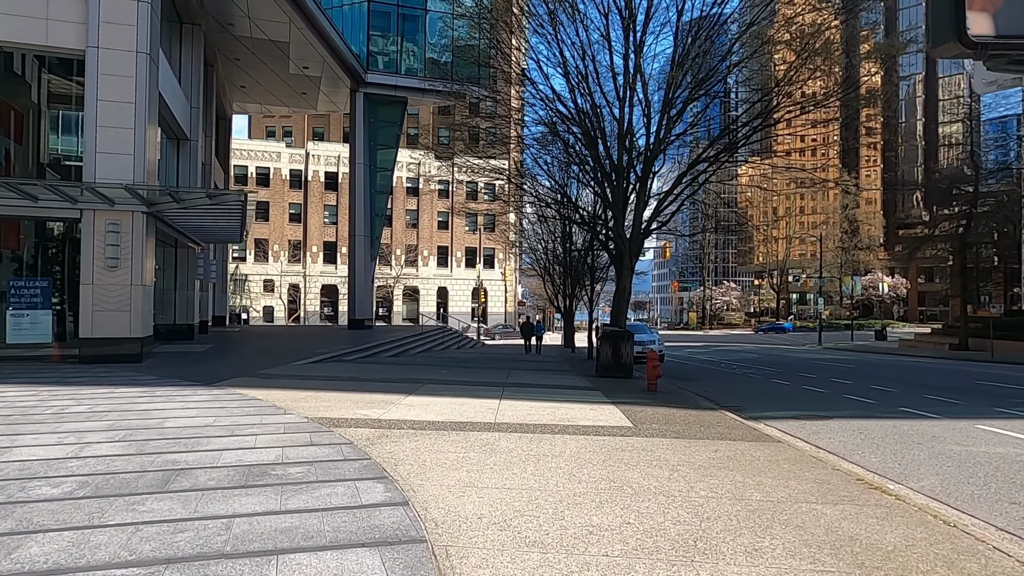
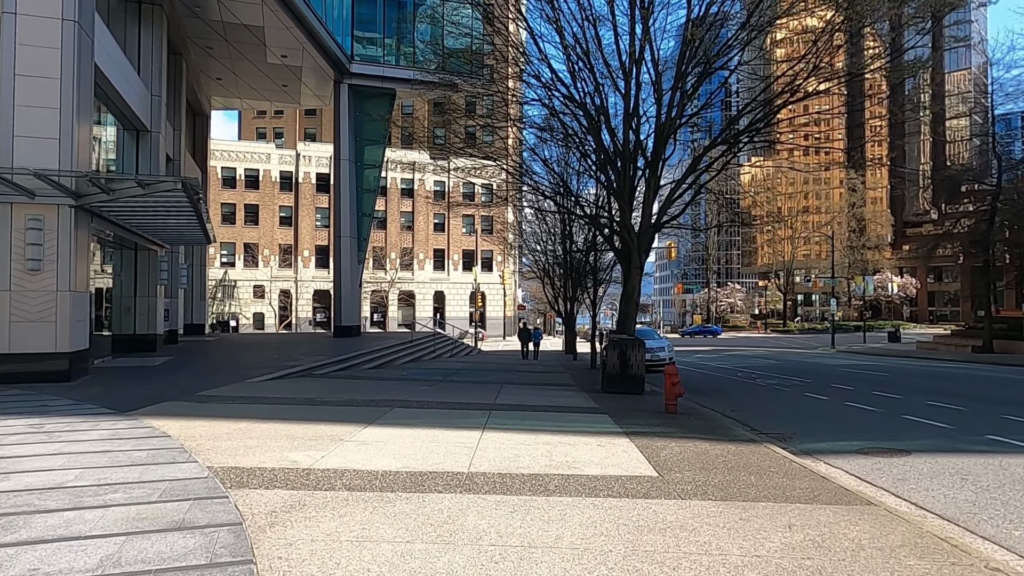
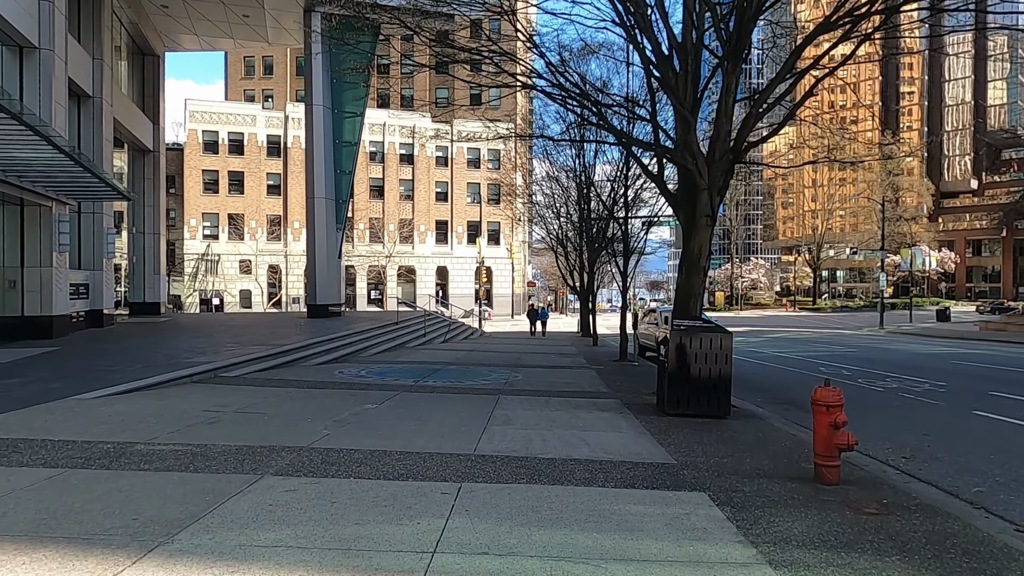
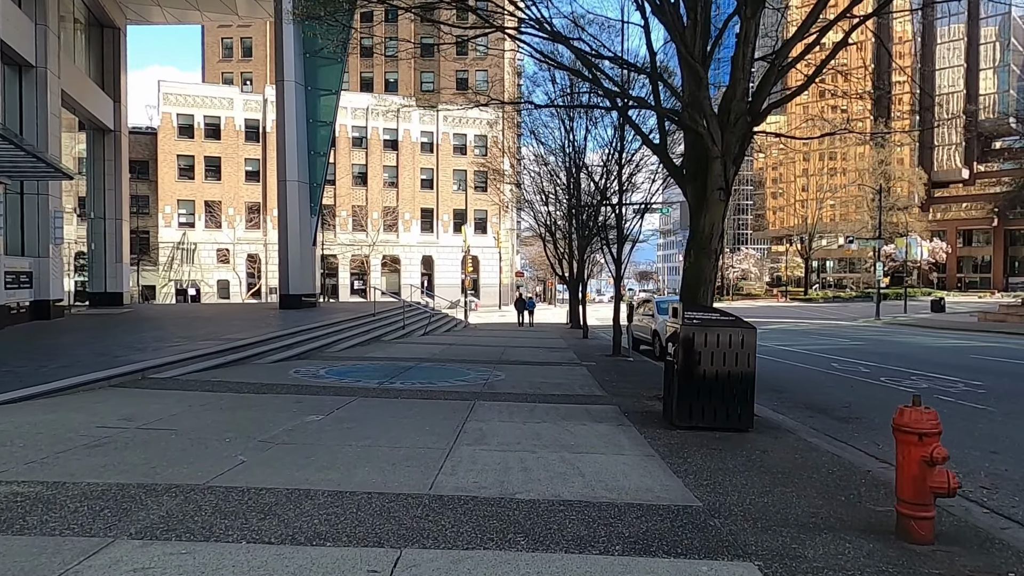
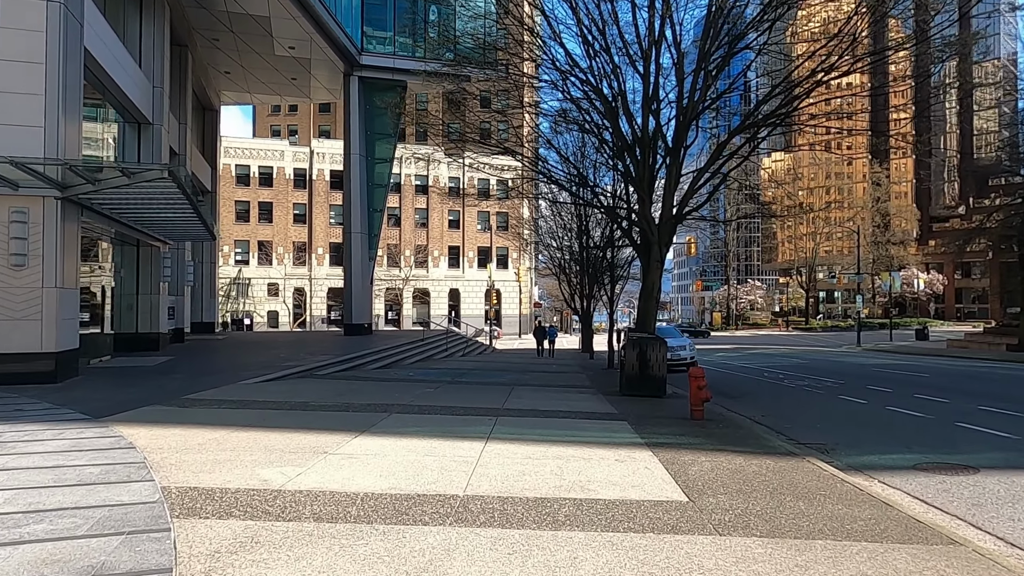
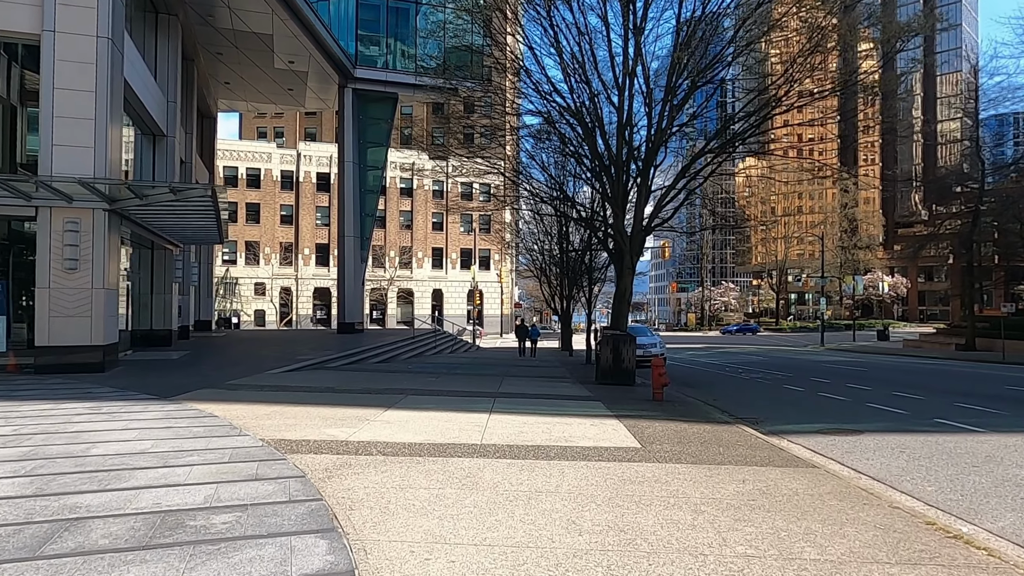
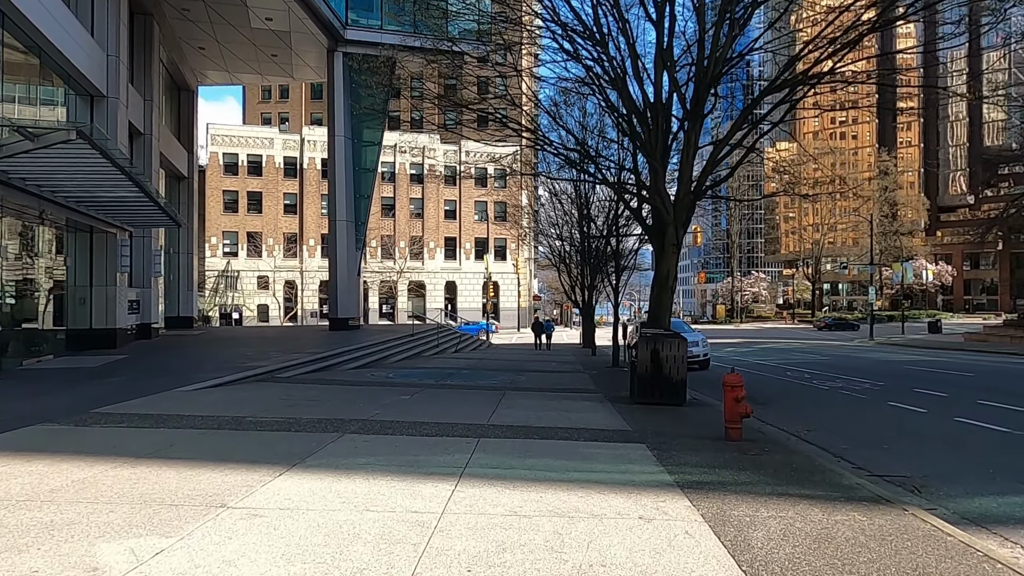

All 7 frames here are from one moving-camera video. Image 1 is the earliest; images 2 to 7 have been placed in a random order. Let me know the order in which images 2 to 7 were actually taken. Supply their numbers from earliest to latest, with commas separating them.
6, 2, 5, 7, 3, 4
